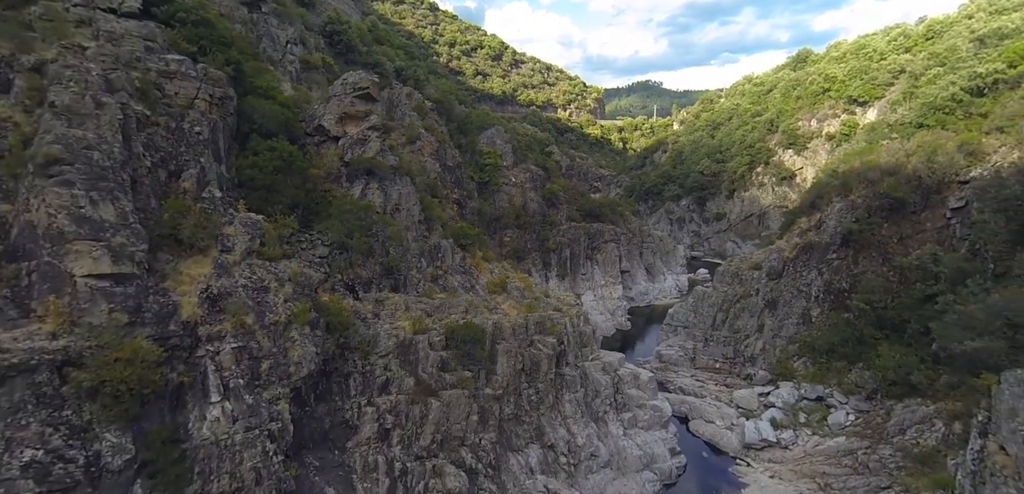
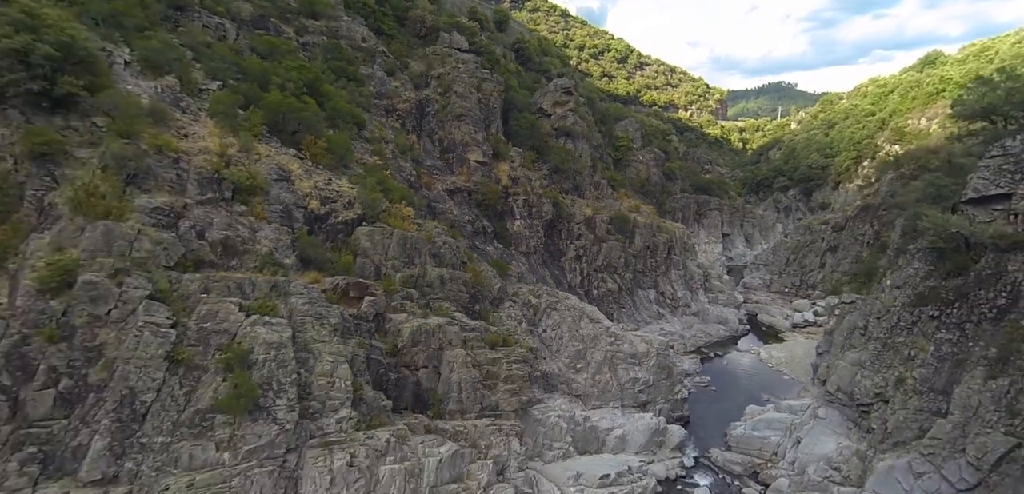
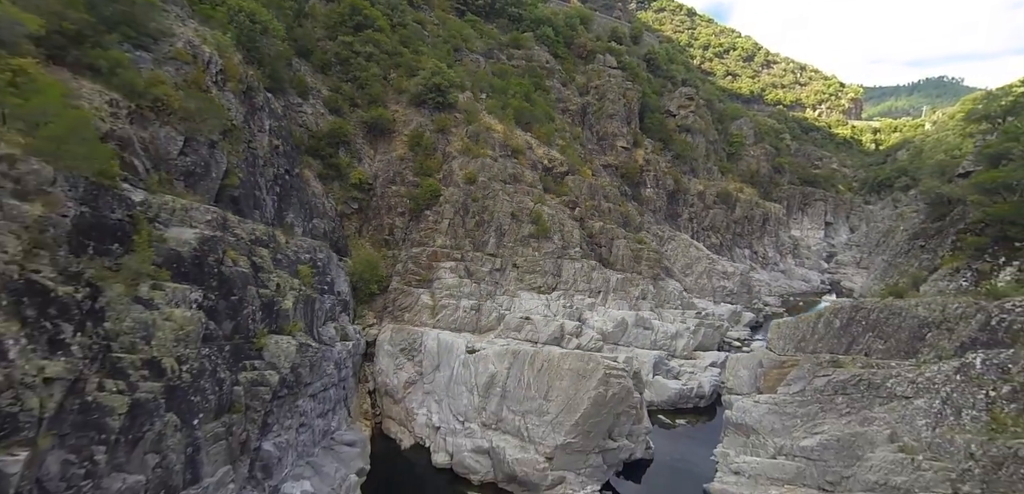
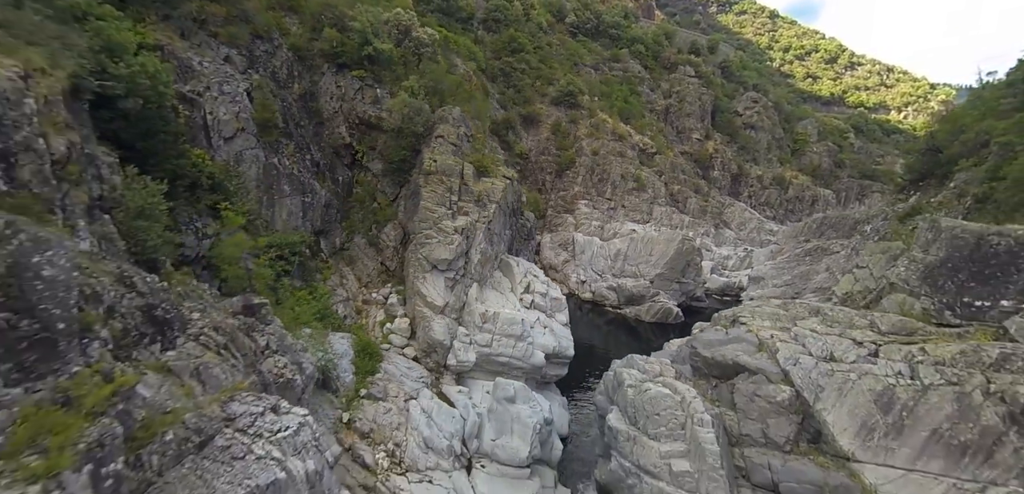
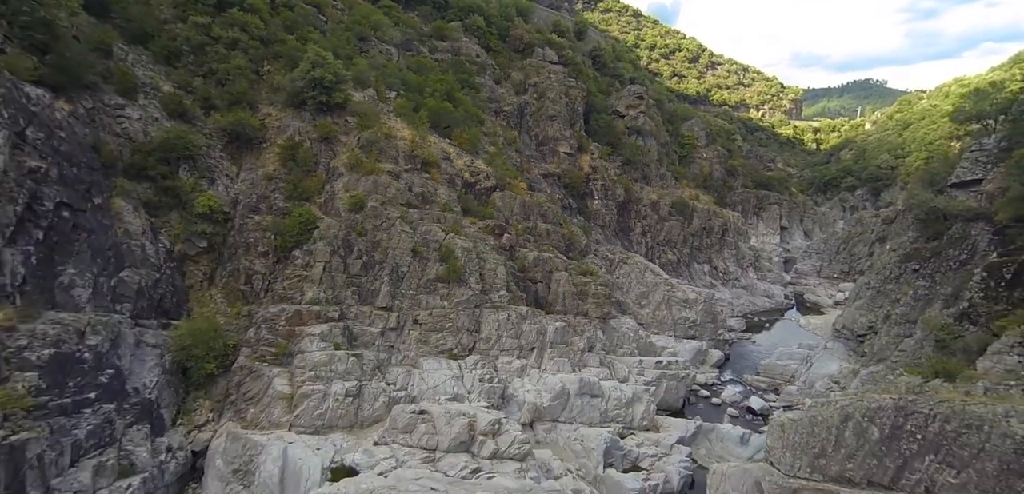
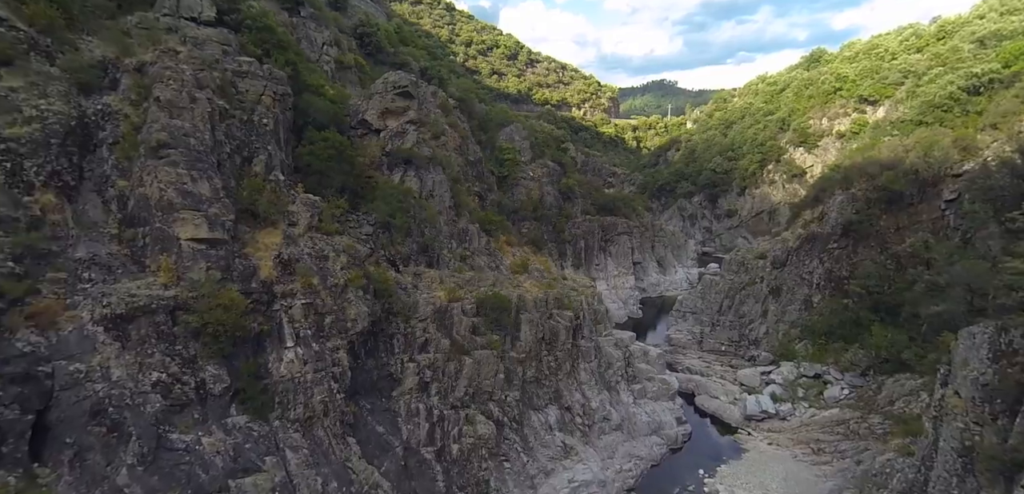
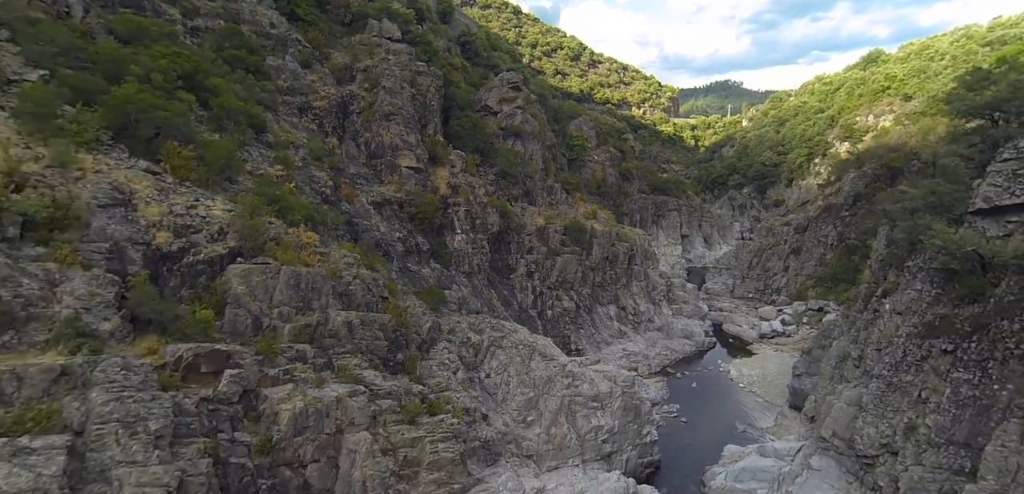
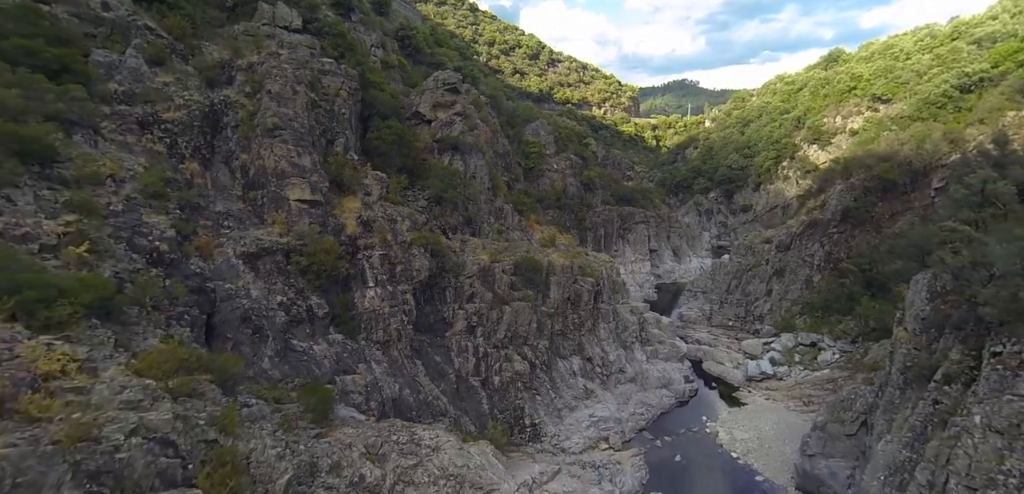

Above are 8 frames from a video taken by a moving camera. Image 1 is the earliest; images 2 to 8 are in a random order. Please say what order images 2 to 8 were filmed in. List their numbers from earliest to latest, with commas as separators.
6, 8, 7, 2, 5, 3, 4
